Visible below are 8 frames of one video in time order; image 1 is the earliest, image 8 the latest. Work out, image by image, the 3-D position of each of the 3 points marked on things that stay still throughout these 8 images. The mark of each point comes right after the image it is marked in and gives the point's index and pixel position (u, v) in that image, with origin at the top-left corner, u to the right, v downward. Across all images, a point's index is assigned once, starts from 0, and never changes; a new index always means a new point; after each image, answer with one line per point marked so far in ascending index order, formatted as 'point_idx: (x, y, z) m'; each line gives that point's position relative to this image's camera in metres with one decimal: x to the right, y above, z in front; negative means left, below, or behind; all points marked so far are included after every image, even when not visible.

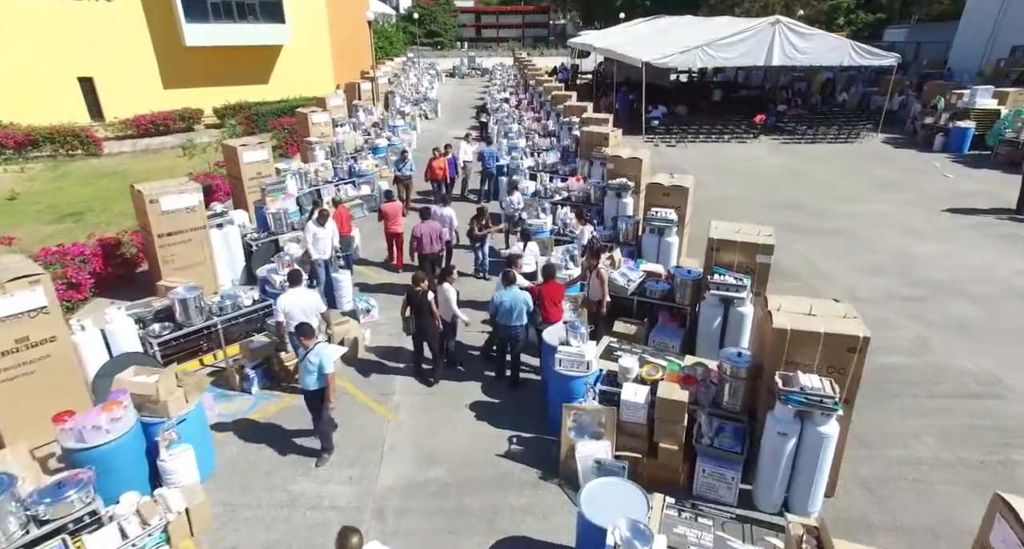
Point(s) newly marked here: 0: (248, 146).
0: (-4.9, +2.4, +10.5) m
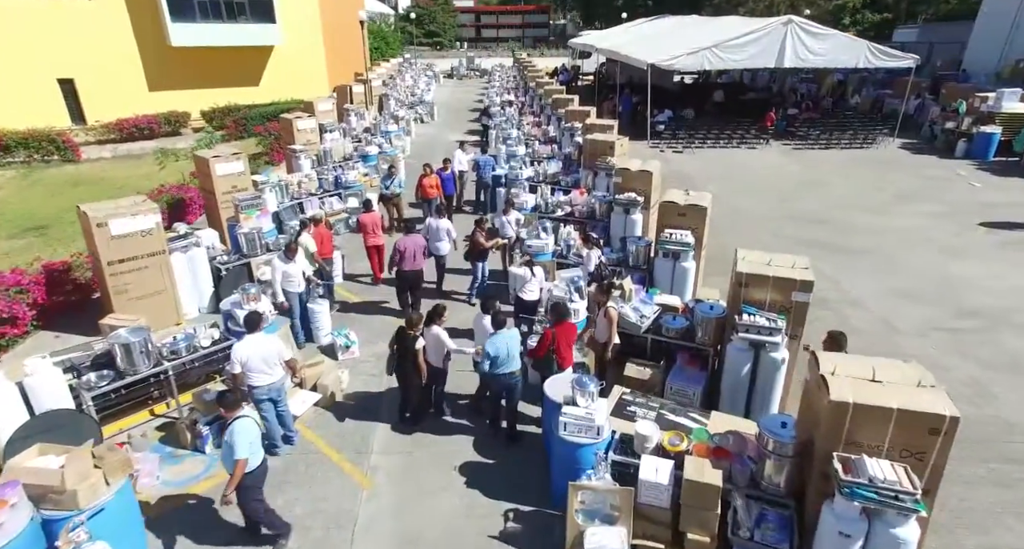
0: (-4.9, +2.0, +9.6) m
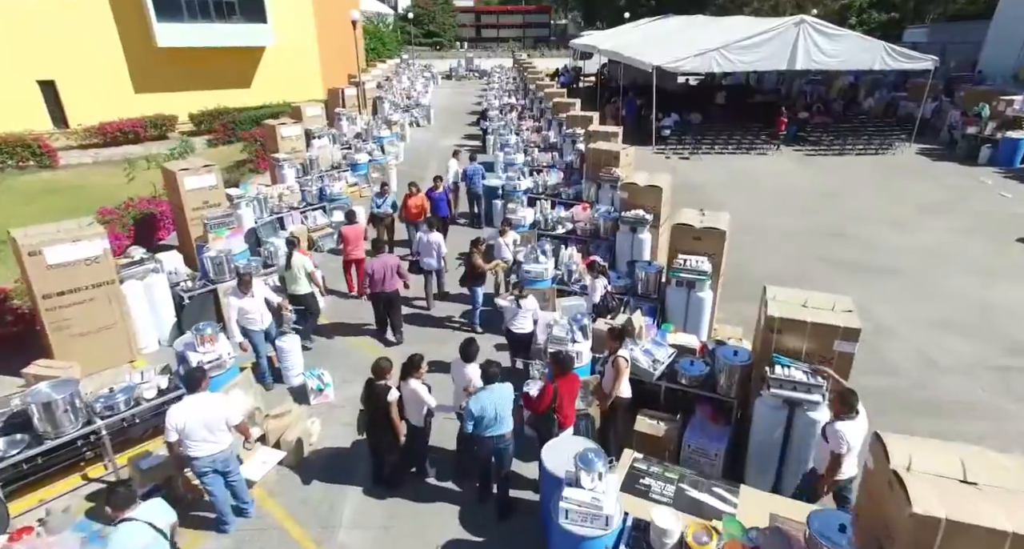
0: (-4.9, +1.6, +8.8) m
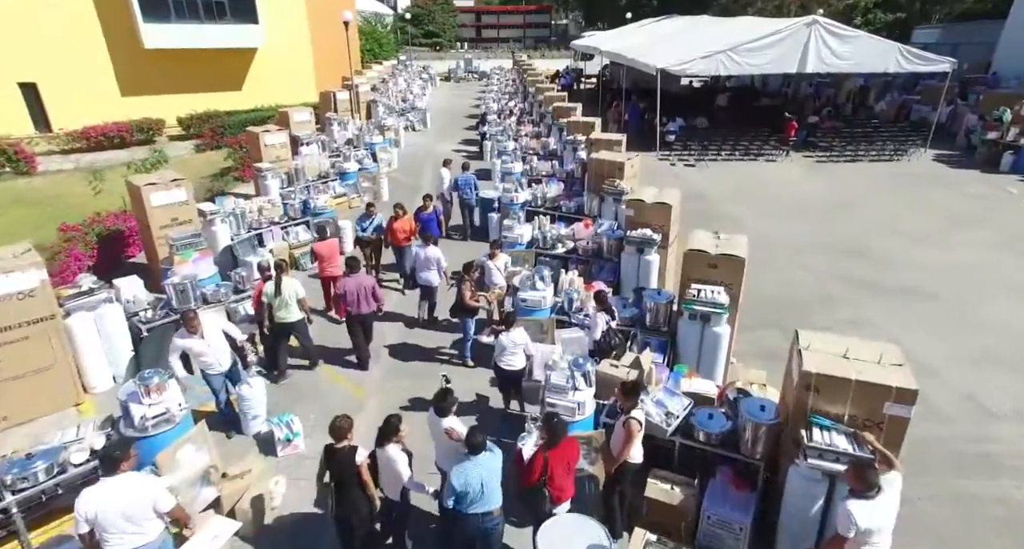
0: (-5.0, +1.3, +8.1) m
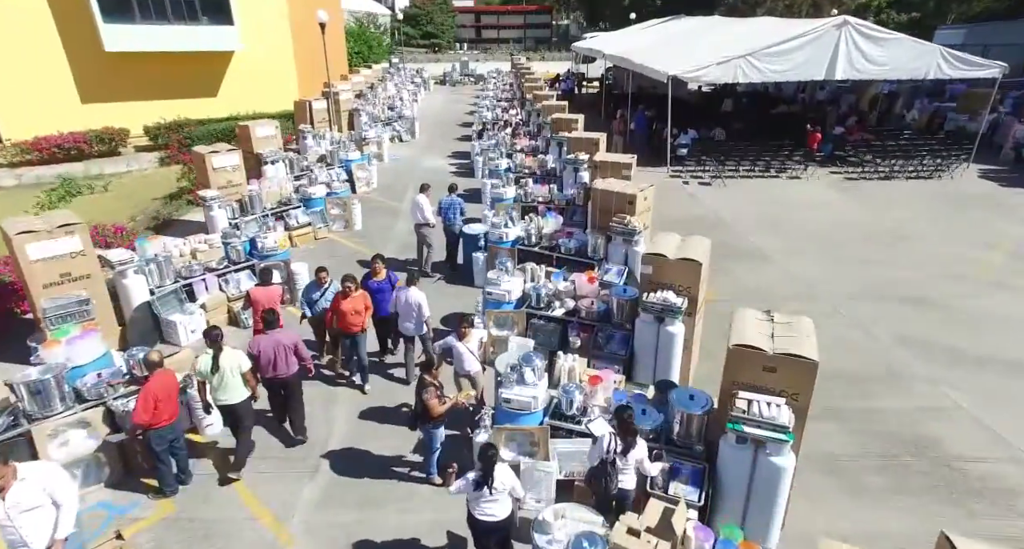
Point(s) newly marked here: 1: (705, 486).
0: (-5.2, +0.5, +6.3) m
1: (+1.6, -1.7, +4.6) m
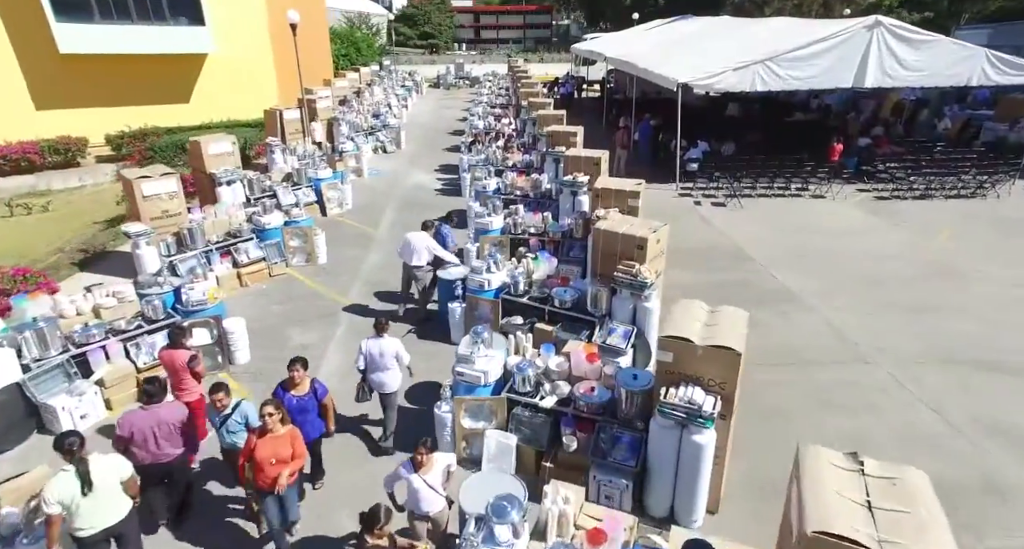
0: (-5.4, -0.3, +4.7) m
1: (+1.3, -2.4, +3.0) m
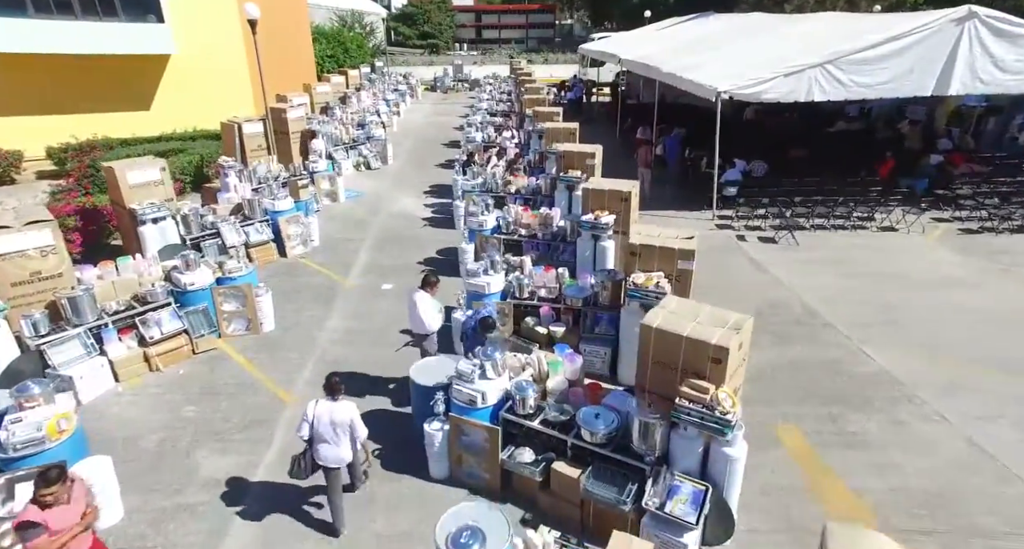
0: (-5.4, -1.2, +2.3) m
1: (+1.4, -3.4, +0.5) m
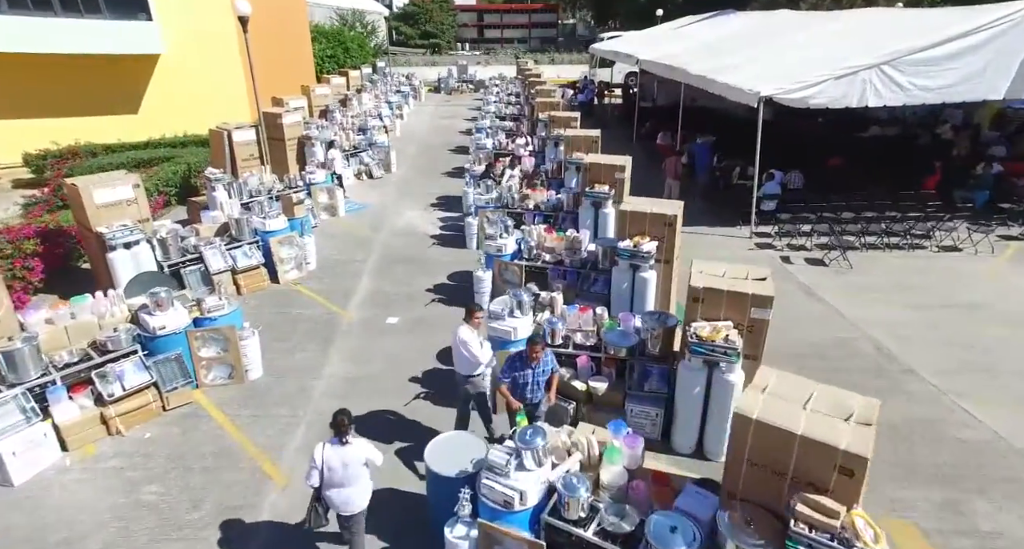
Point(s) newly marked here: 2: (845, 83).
0: (-5.1, -1.7, +1.1) m
1: (+1.7, -3.8, -0.6) m
2: (+5.7, +3.2, +9.6) m
